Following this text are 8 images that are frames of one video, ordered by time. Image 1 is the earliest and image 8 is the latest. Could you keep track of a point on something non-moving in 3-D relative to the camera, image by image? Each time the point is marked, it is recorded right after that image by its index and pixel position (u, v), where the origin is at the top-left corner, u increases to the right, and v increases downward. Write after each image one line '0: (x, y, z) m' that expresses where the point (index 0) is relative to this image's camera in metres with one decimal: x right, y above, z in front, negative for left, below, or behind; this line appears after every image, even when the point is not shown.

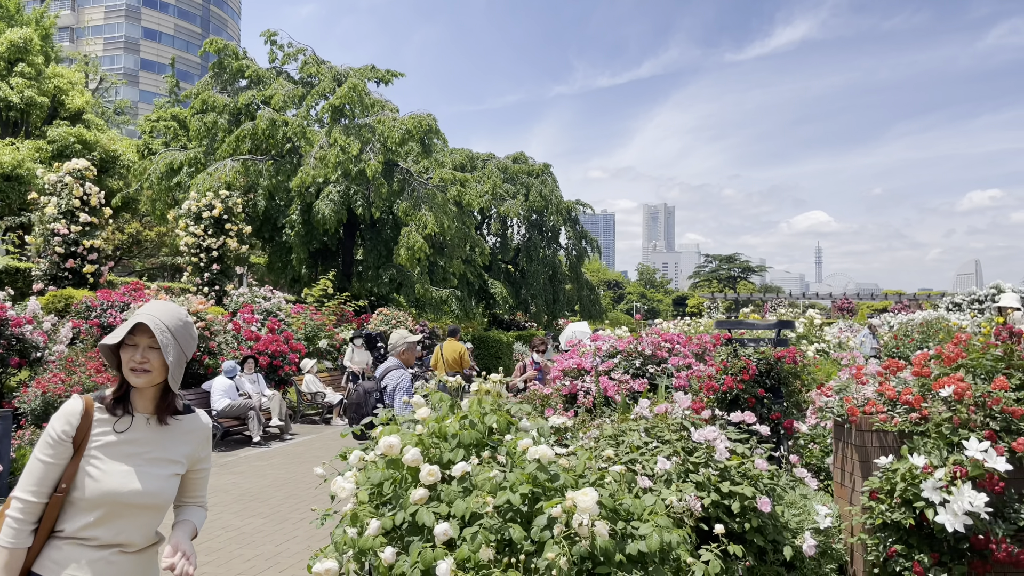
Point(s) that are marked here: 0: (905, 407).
0: (+1.7, -0.5, +3.5) m
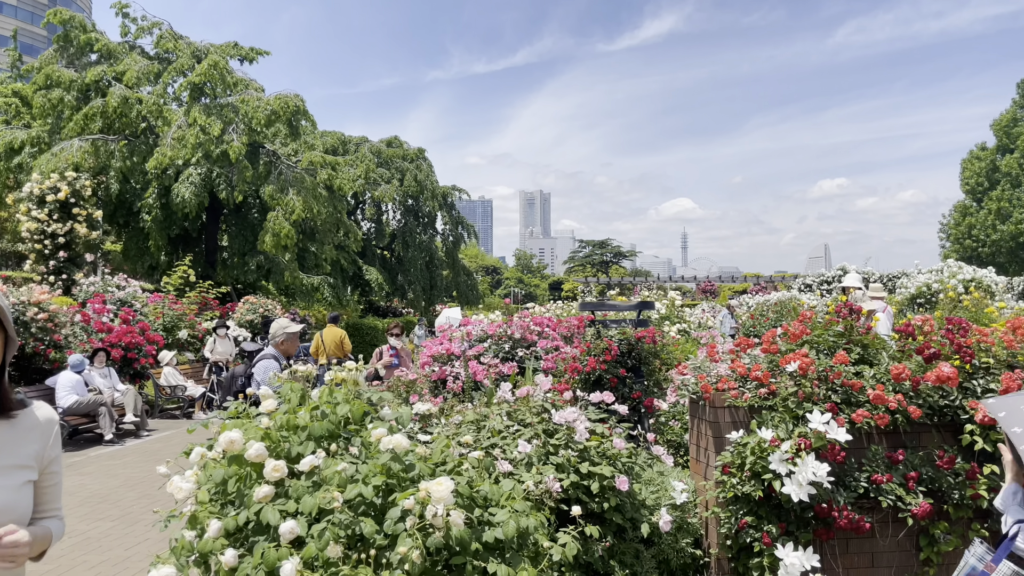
0: (+1.1, -0.4, +3.7) m
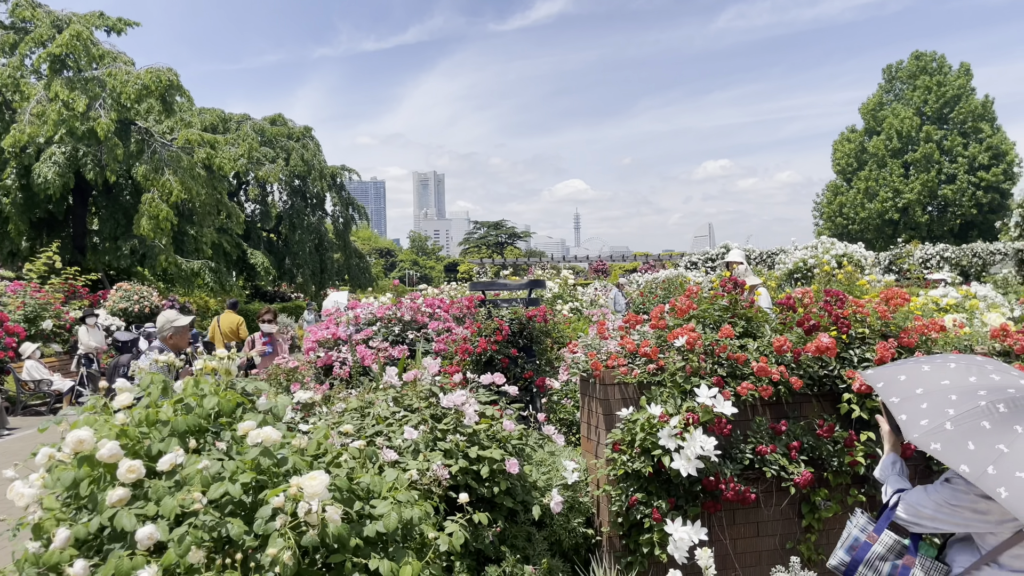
0: (+0.6, -0.3, +3.6) m
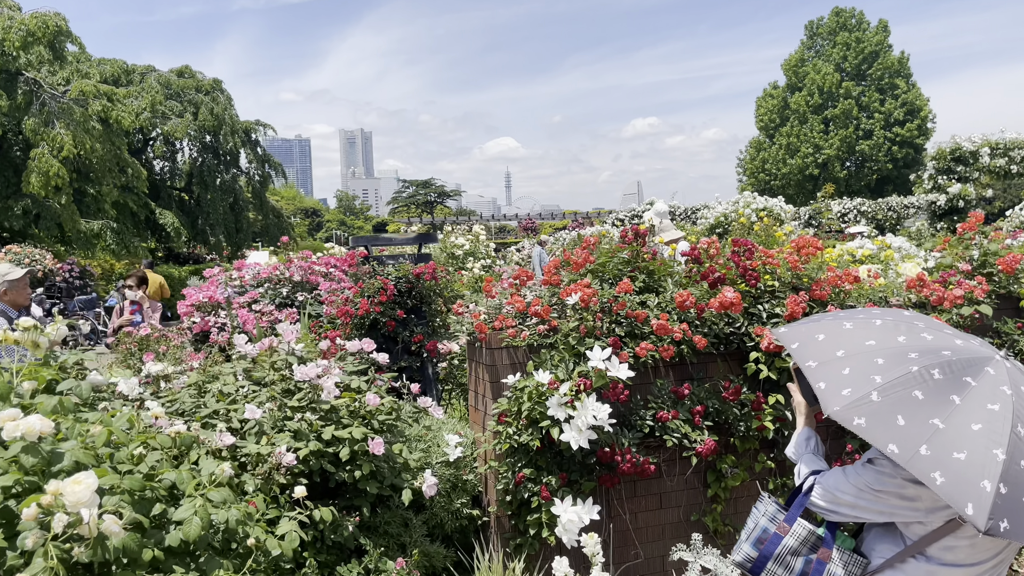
0: (+0.1, -0.1, +3.2) m
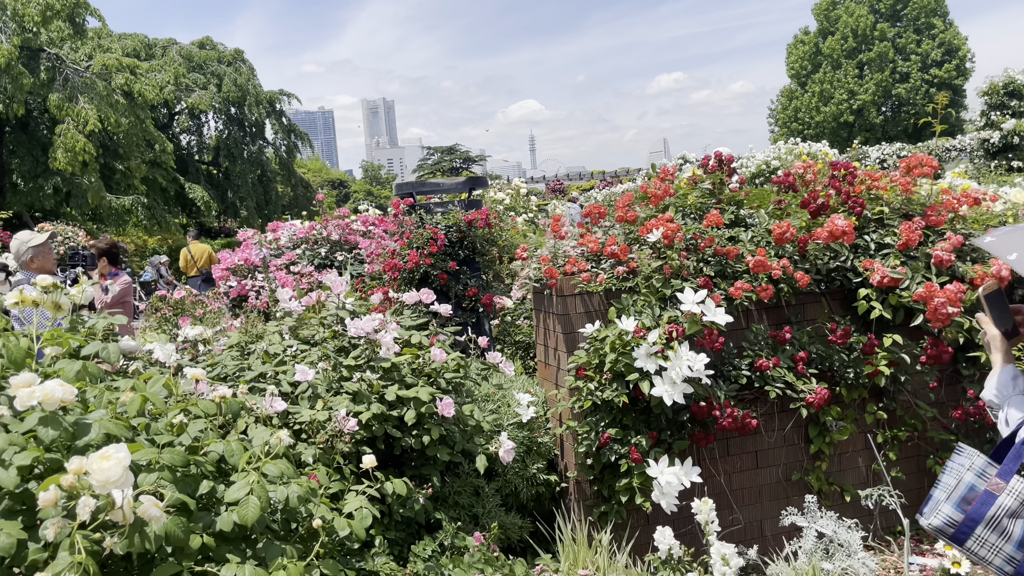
0: (+0.4, +0.1, +2.9) m
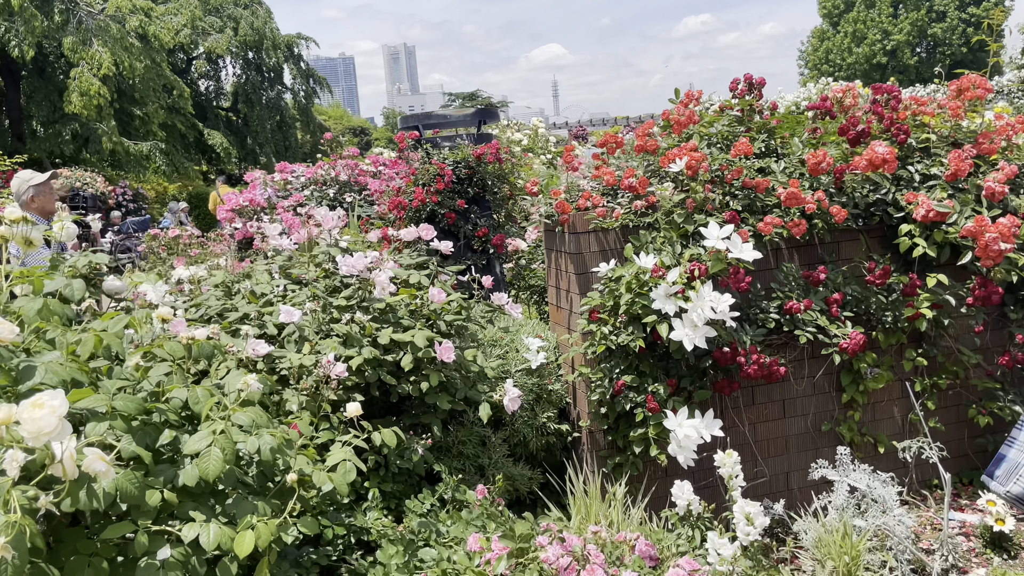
0: (+0.4, +0.3, +2.6) m
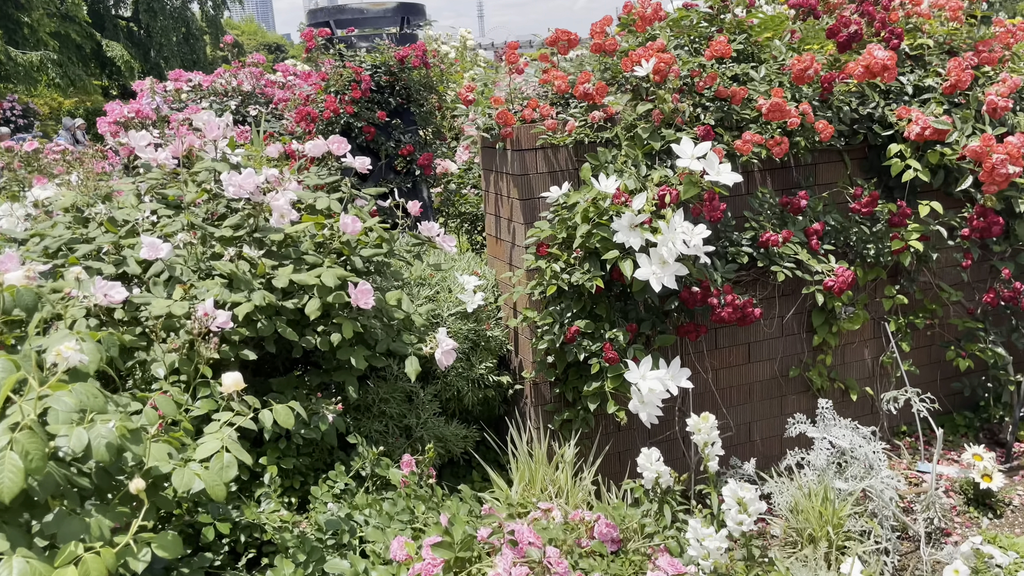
0: (+0.2, +0.5, +2.2) m
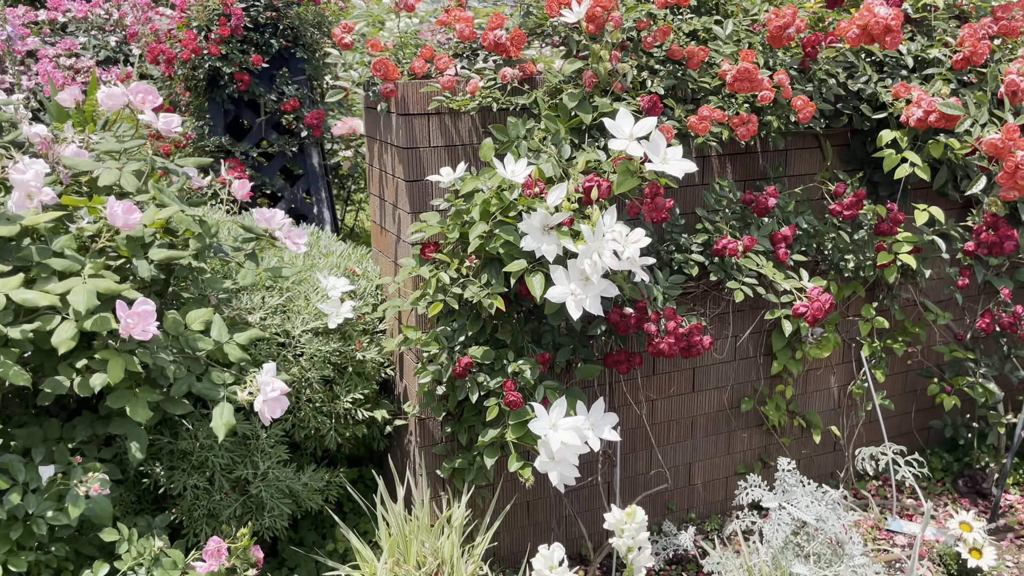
0: (0.0, +0.5, +1.7) m
